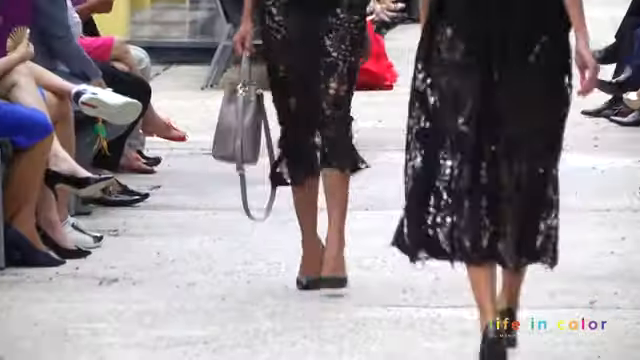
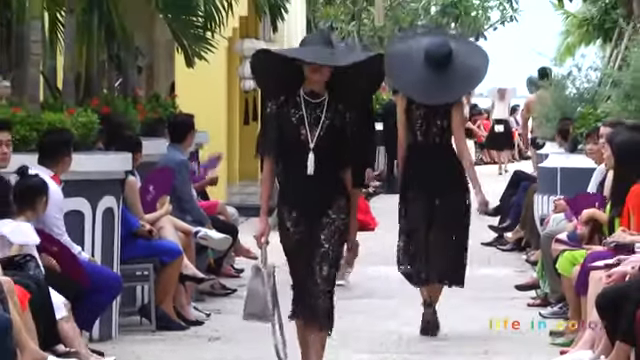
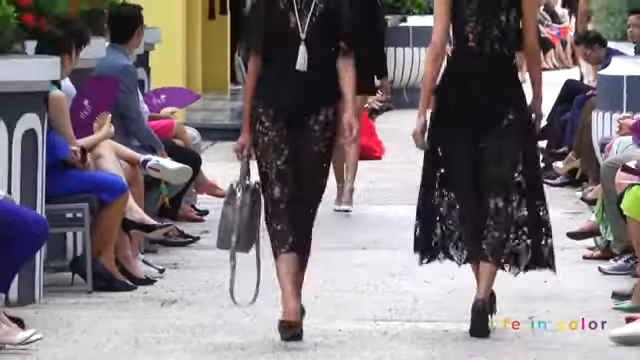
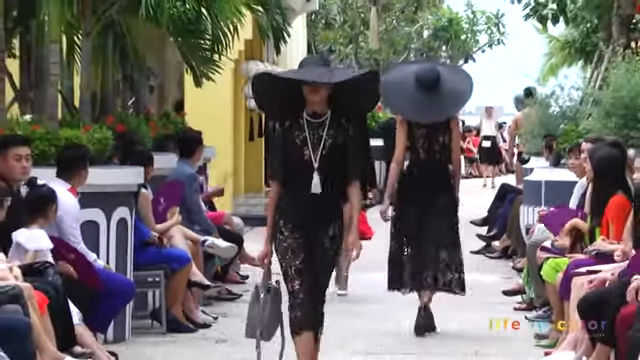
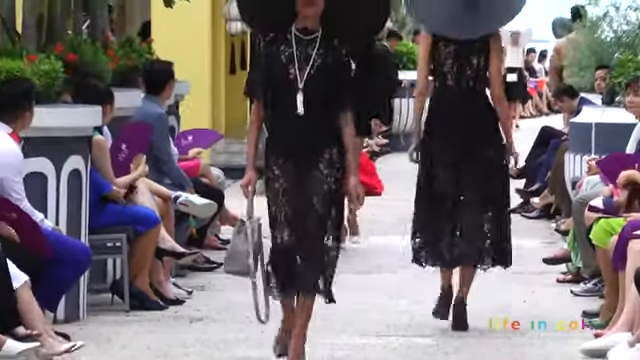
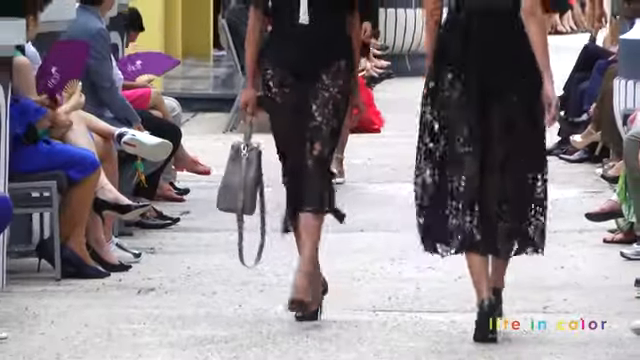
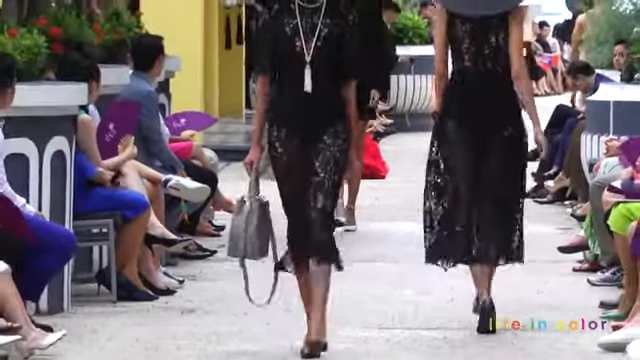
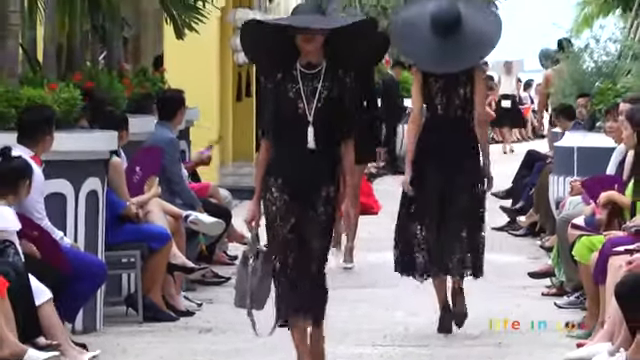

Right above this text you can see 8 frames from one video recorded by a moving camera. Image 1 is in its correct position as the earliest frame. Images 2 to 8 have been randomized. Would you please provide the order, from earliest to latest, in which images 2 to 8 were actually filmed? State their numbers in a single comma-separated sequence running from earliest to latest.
6, 3, 7, 5, 8, 2, 4
